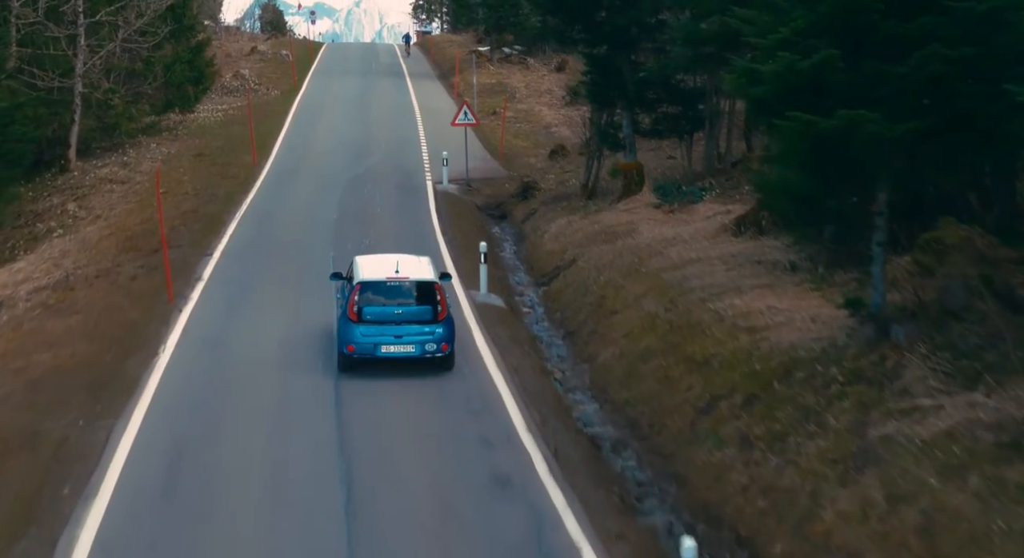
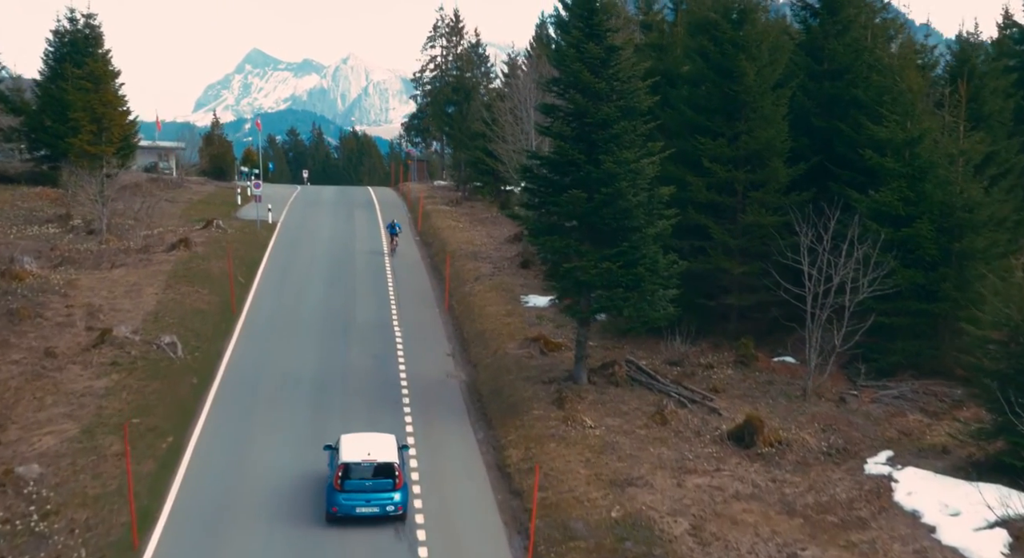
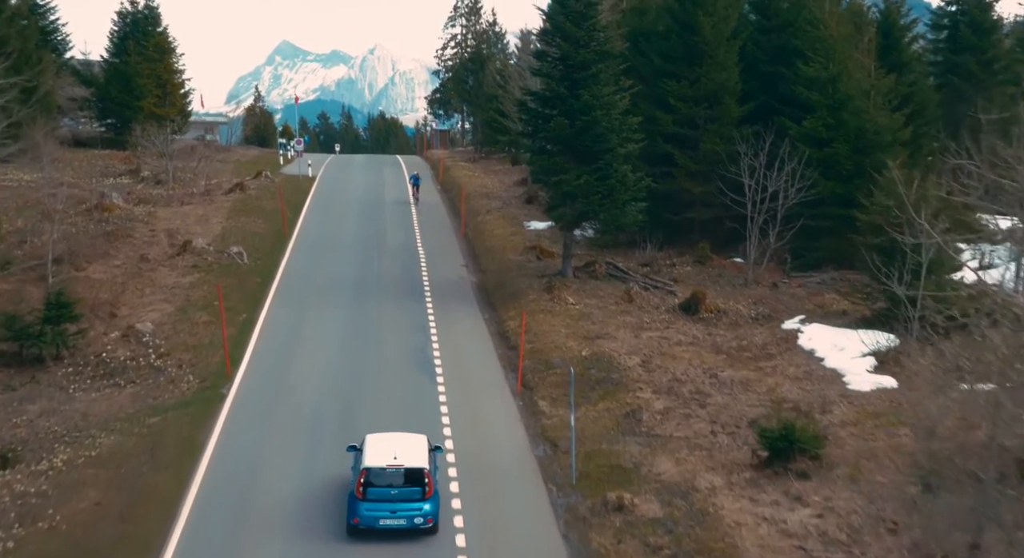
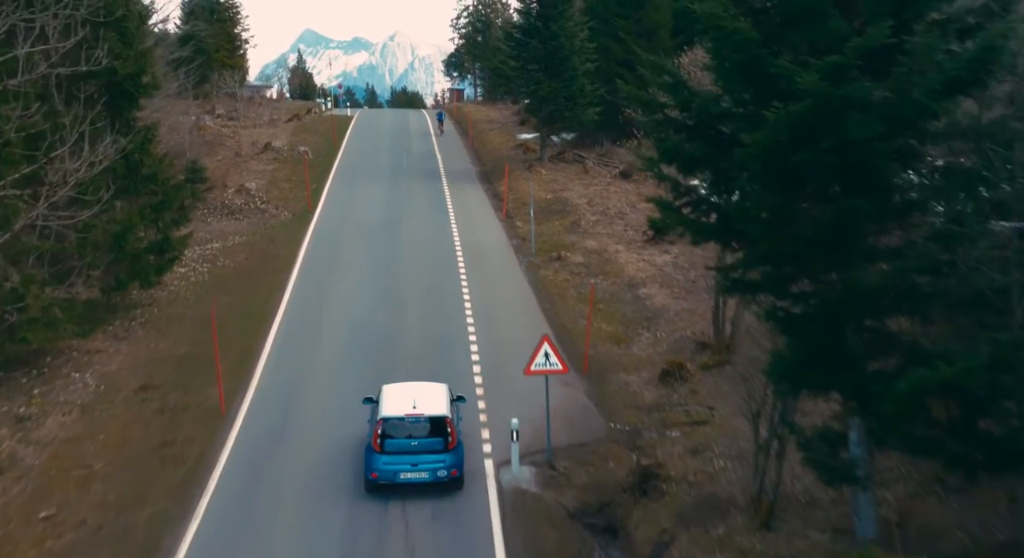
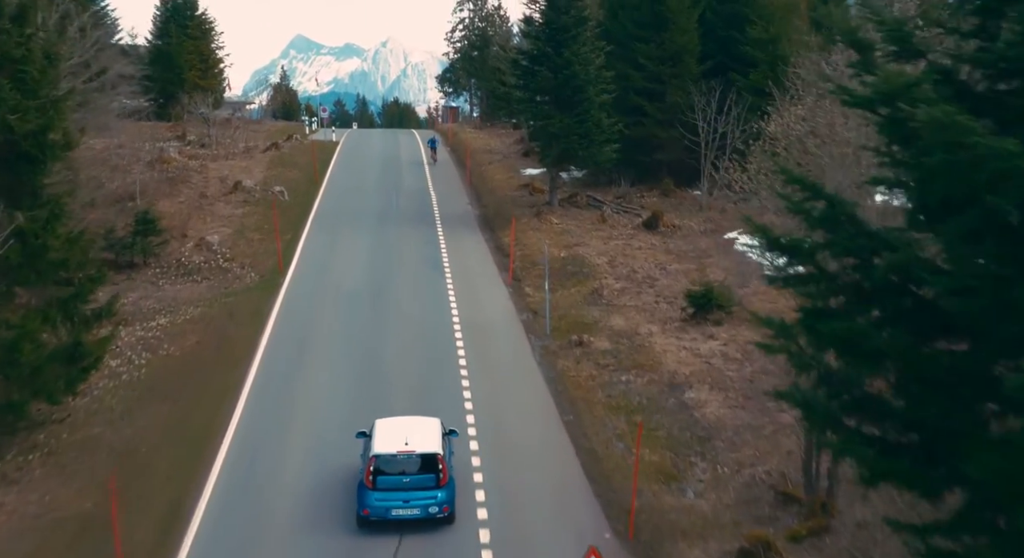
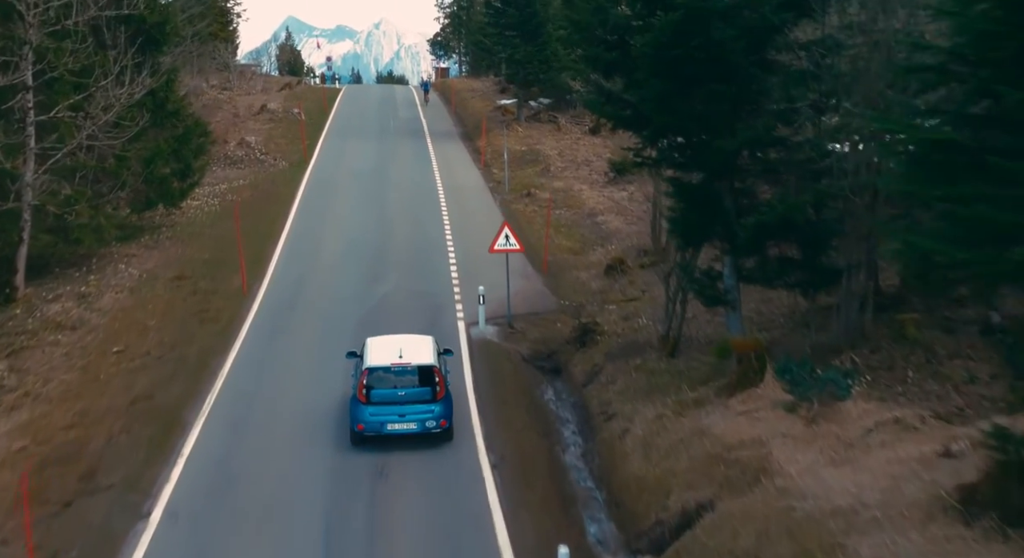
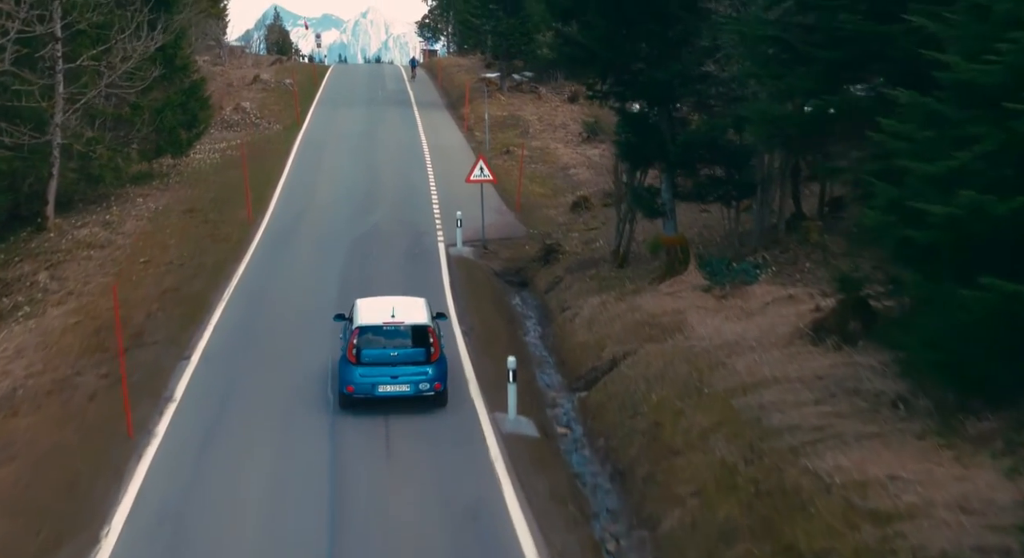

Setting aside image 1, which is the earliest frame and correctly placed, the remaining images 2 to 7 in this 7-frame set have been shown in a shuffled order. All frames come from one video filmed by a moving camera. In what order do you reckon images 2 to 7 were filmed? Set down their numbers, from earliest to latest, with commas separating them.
7, 6, 4, 5, 3, 2
